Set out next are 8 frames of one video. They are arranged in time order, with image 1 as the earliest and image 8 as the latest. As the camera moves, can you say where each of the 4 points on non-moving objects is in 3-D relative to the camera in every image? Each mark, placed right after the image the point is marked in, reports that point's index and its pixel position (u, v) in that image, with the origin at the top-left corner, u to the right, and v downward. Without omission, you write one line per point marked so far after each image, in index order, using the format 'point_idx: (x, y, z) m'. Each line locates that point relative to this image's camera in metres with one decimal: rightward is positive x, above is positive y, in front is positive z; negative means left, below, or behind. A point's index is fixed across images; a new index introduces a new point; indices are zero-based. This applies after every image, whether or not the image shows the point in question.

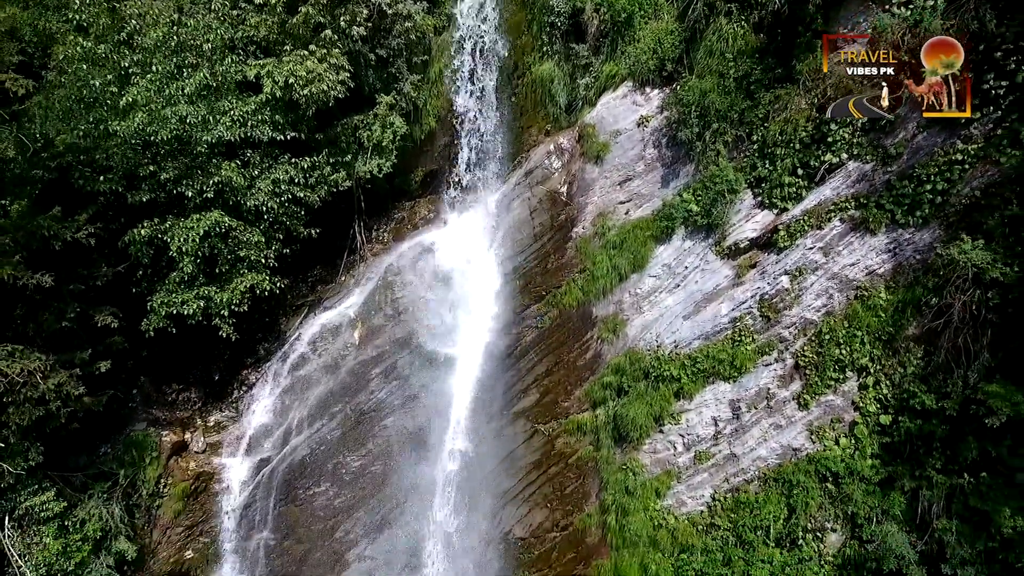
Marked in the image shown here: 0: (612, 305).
0: (+1.6, -0.2, +9.9) m
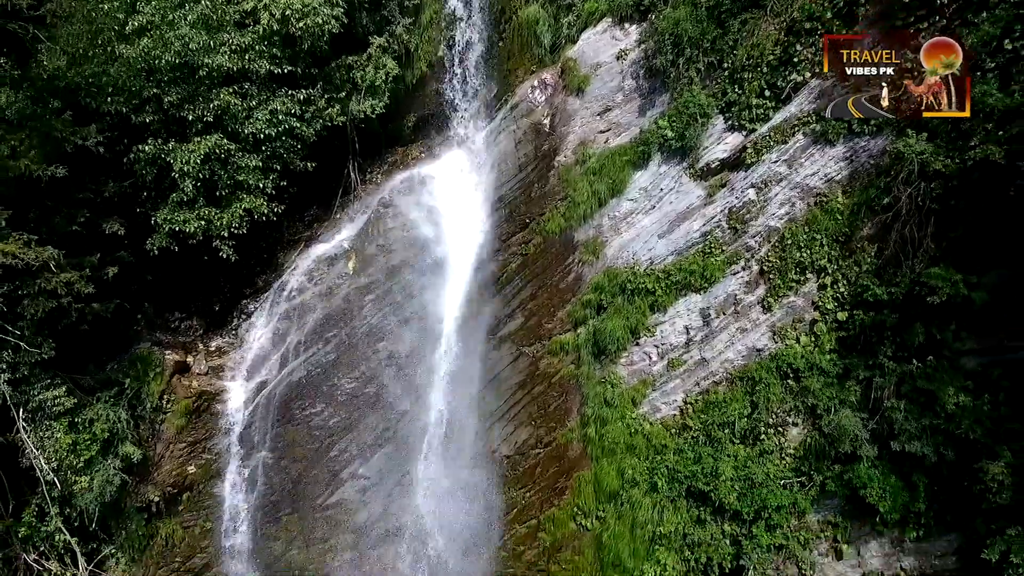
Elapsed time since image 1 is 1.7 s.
0: (+1.3, +1.0, +10.4) m
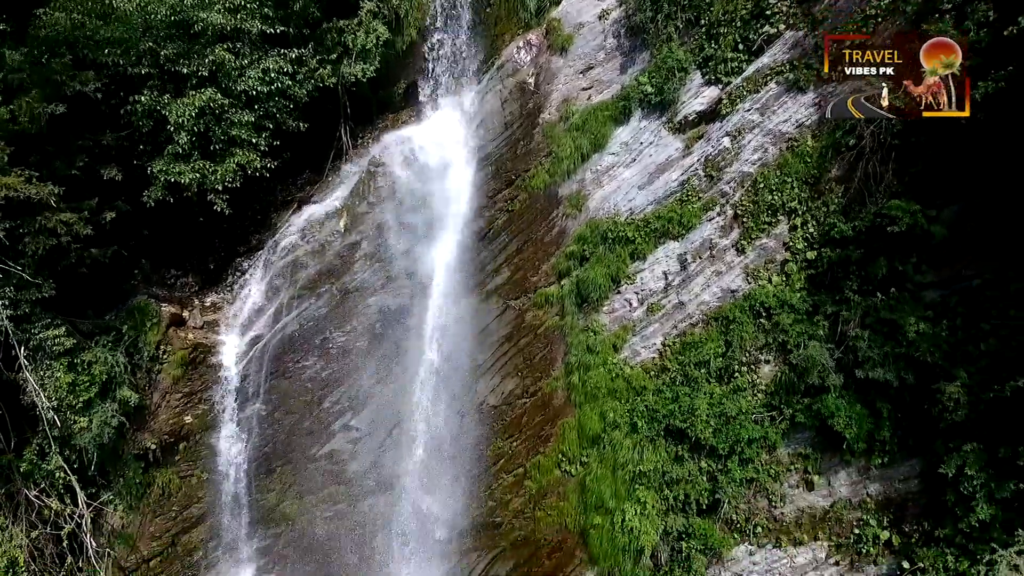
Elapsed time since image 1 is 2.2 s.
0: (+1.1, +1.8, +10.7) m
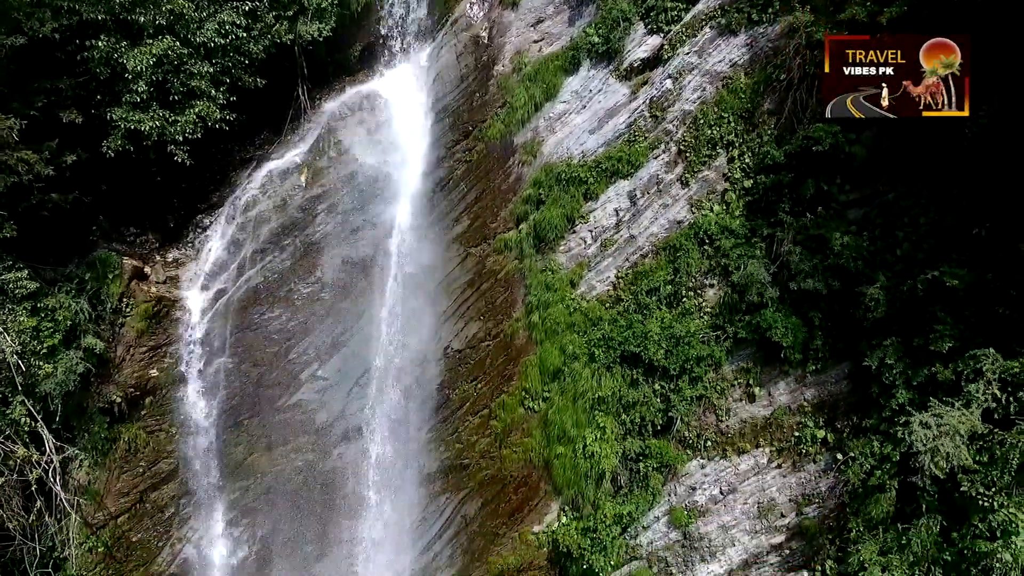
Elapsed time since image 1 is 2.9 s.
0: (+0.3, +2.8, +11.2) m
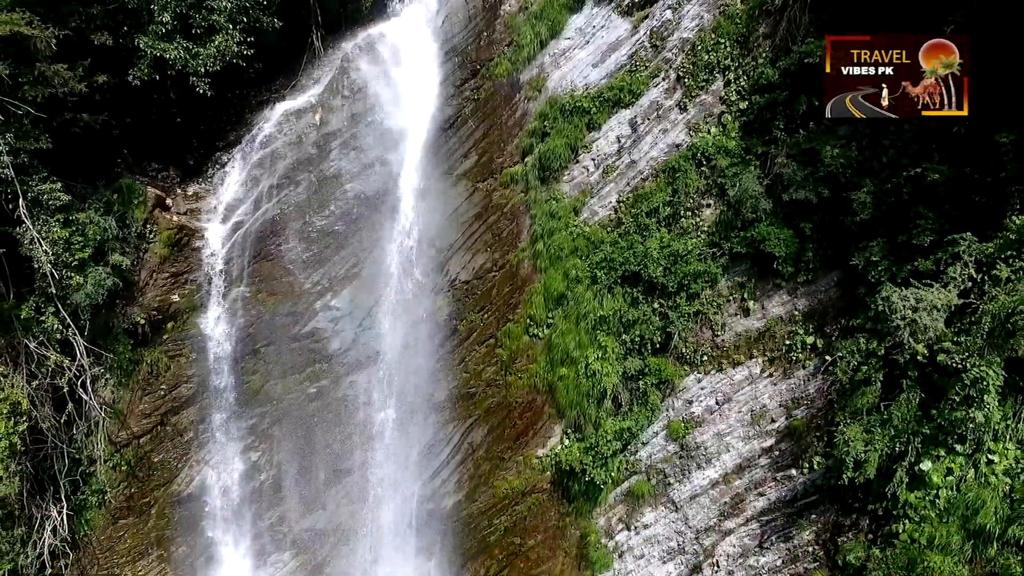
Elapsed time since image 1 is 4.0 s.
0: (+0.4, +4.1, +11.7) m
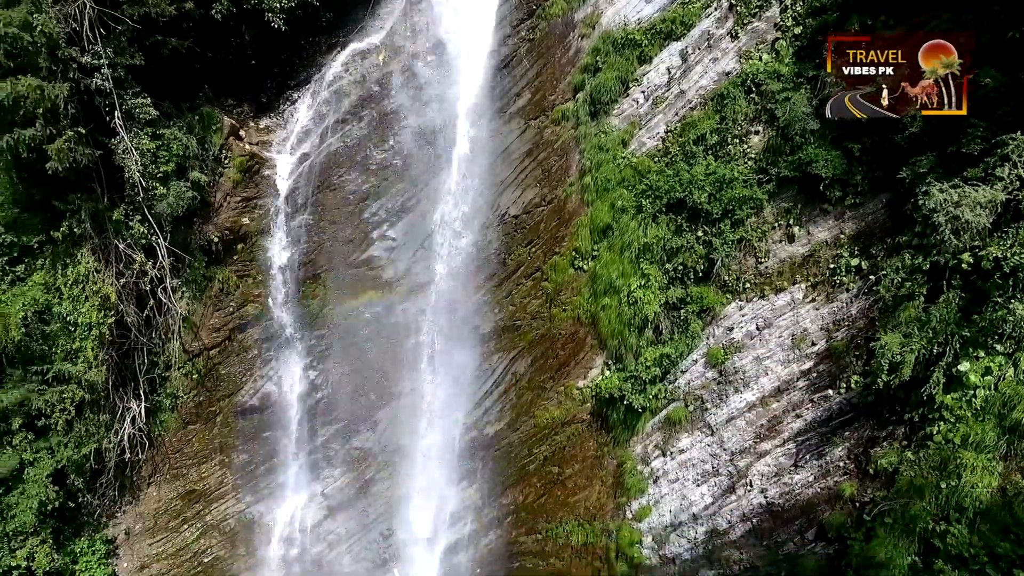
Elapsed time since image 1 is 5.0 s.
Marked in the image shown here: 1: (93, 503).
0: (+1.5, +5.4, +12.0) m
1: (-8.0, -4.1, +11.8) m
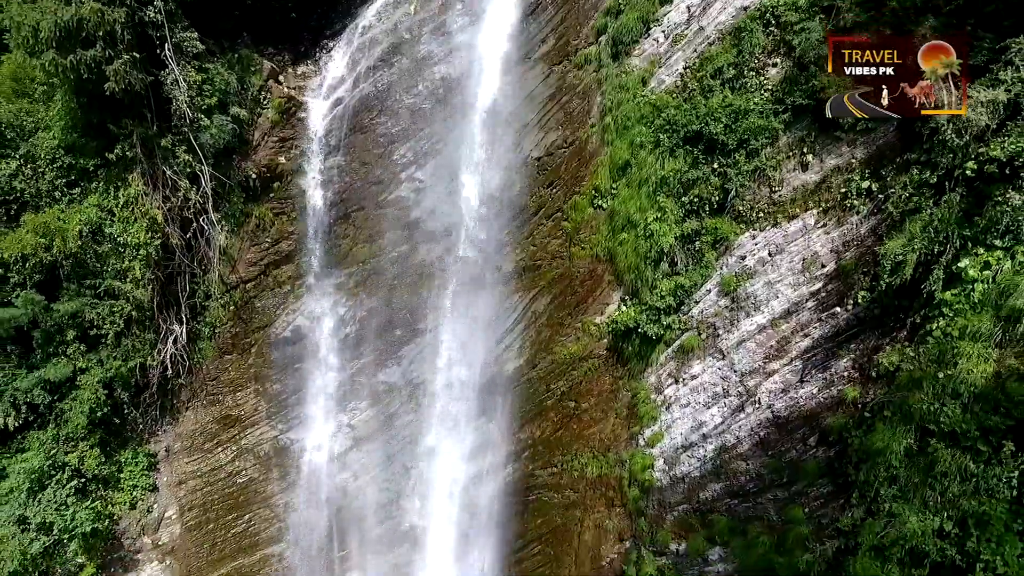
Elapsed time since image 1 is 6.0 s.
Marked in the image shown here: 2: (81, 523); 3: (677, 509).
0: (+2.0, +6.6, +12.4) m
1: (-7.6, -2.6, +12.6) m
2: (-7.8, -4.2, +11.4) m
3: (+2.7, -3.6, +10.2) m
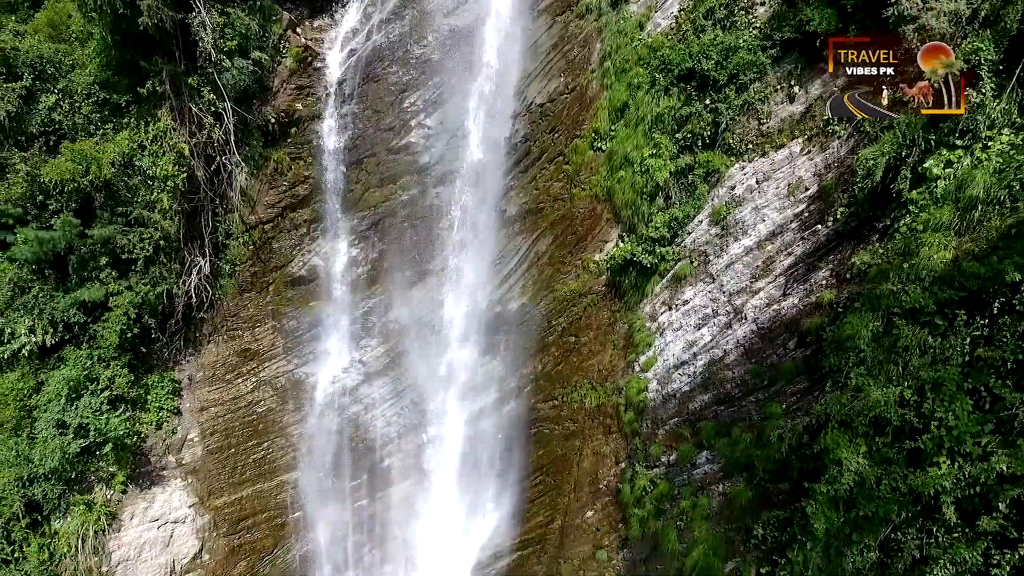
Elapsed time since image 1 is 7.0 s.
0: (+2.1, +7.9, +13.0) m
1: (-7.5, -1.3, +13.4) m
2: (-7.8, -2.9, +12.2) m
3: (+2.7, -2.3, +10.8) m
